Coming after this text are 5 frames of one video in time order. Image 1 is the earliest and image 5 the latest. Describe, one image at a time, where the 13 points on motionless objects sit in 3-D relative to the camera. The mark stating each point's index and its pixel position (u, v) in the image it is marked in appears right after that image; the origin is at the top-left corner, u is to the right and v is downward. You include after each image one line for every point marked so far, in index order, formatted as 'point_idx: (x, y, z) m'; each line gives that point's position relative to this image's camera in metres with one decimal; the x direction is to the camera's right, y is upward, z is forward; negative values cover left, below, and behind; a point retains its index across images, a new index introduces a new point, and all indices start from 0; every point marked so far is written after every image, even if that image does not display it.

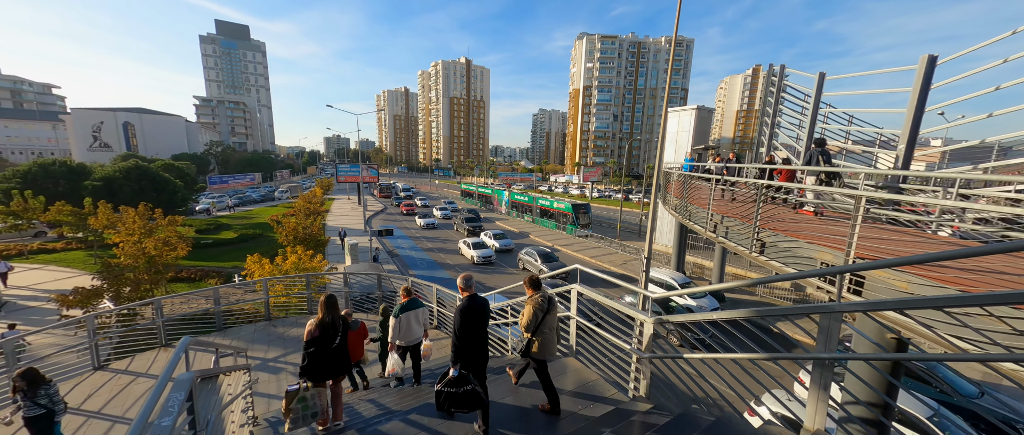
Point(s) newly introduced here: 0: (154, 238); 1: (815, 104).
0: (-12.4, -0.7, +12.9) m
1: (+6.7, +2.5, +8.2) m
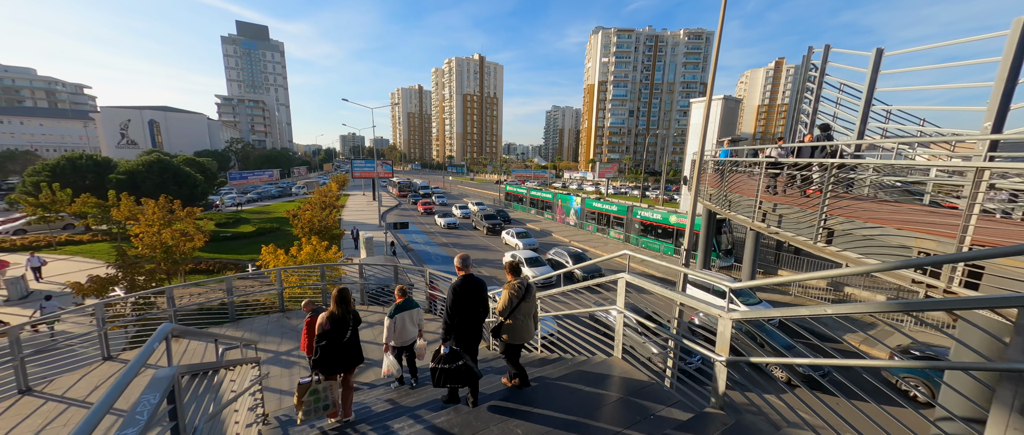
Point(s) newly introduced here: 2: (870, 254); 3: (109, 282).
0: (-11.8, -0.4, +12.8) m
1: (+7.3, +2.7, +7.4) m
2: (+4.1, -0.4, +4.3) m
3: (-10.1, -1.6, +9.3) m
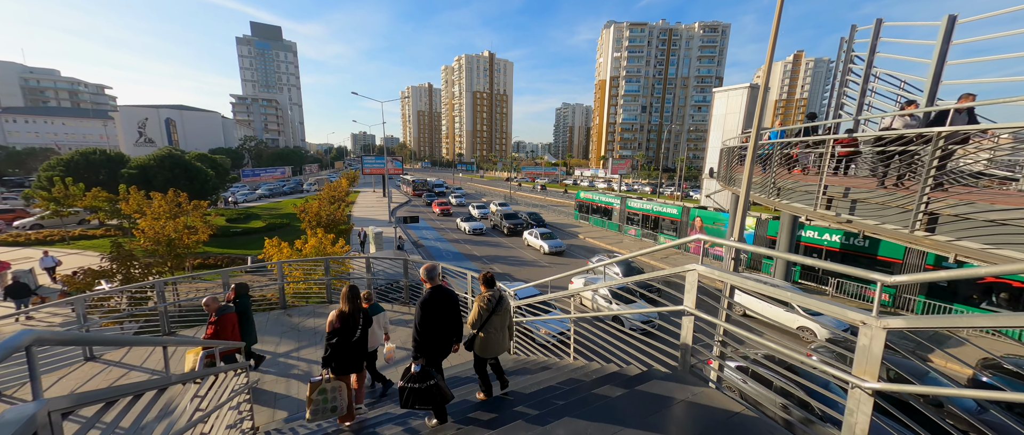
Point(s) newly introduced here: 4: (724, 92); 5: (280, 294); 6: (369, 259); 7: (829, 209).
0: (-11.2, -0.1, +12.3) m
1: (+7.7, +2.9, +6.5) m
2: (+4.4, -0.3, +3.4) m
3: (-9.7, -1.4, +8.8) m
4: (+11.0, +6.5, +19.3) m
5: (-4.8, -1.6, +7.6) m
6: (-3.3, -1.0, +8.4) m
7: (+4.6, +0.1, +5.3) m
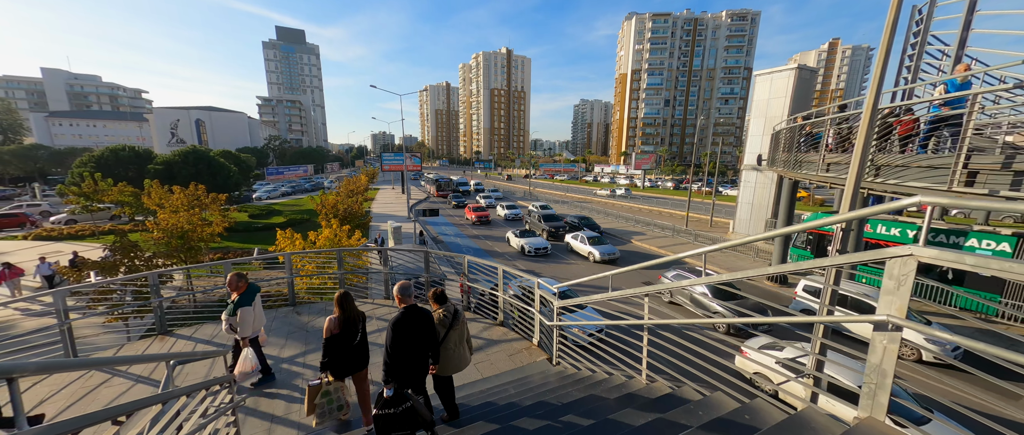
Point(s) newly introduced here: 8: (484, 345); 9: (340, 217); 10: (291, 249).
0: (-10.4, +0.1, +11.9) m
1: (+8.2, +3.1, +5.2) m
2: (+4.9, 0.0, +2.2) m
3: (-9.0, -1.1, +8.3) m
4: (+12.2, +6.8, +17.7) m
5: (-4.1, -1.3, +6.9) m
6: (-2.6, -0.7, +7.6) m
7: (+5.1, +0.3, +4.1) m
8: (-0.4, -1.9, +5.4) m
9: (-7.4, 0.0, +16.1) m
10: (-5.6, -0.8, +9.4) m
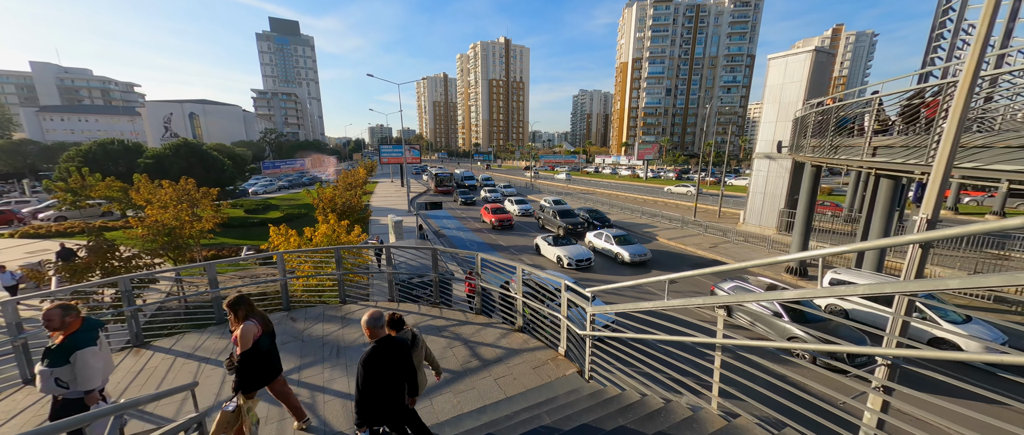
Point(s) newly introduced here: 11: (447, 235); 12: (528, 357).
0: (-10.1, +0.3, +11.1) m
1: (+8.5, +3.3, +4.4) m
2: (+5.2, 0.0, +1.6) m
3: (-8.7, -1.1, +7.6) m
4: (+12.4, +7.3, +17.0) m
5: (-3.8, -1.2, +6.2) m
6: (-2.3, -0.6, +6.9) m
7: (+5.4, +0.5, +3.5) m
8: (-0.1, -1.8, +4.8) m
9: (-7.2, +0.2, +15.4) m
10: (-5.4, -0.7, +8.8) m
11: (-3.5, -0.9, +19.7) m
12: (+0.2, -1.8, +4.8) m
